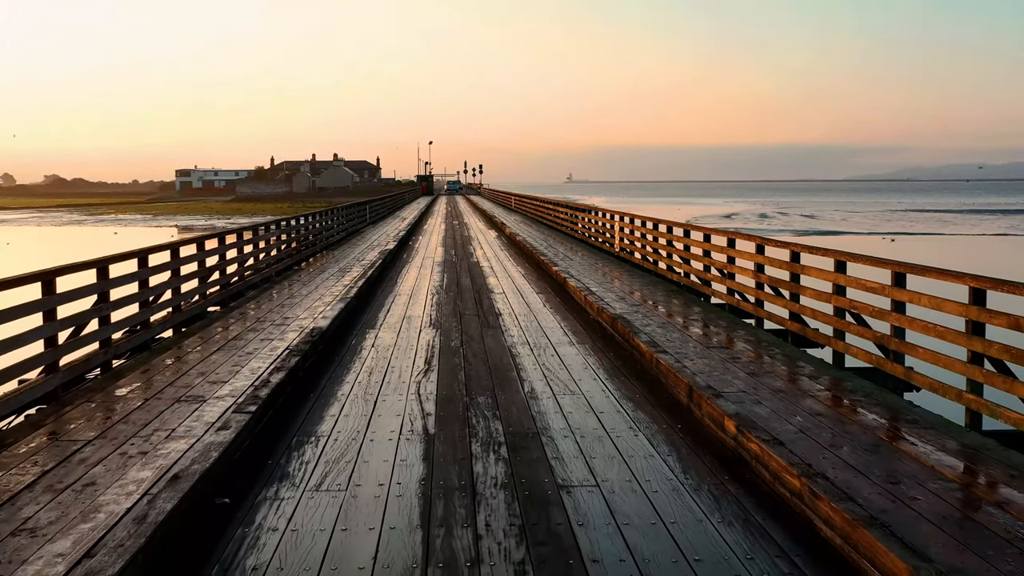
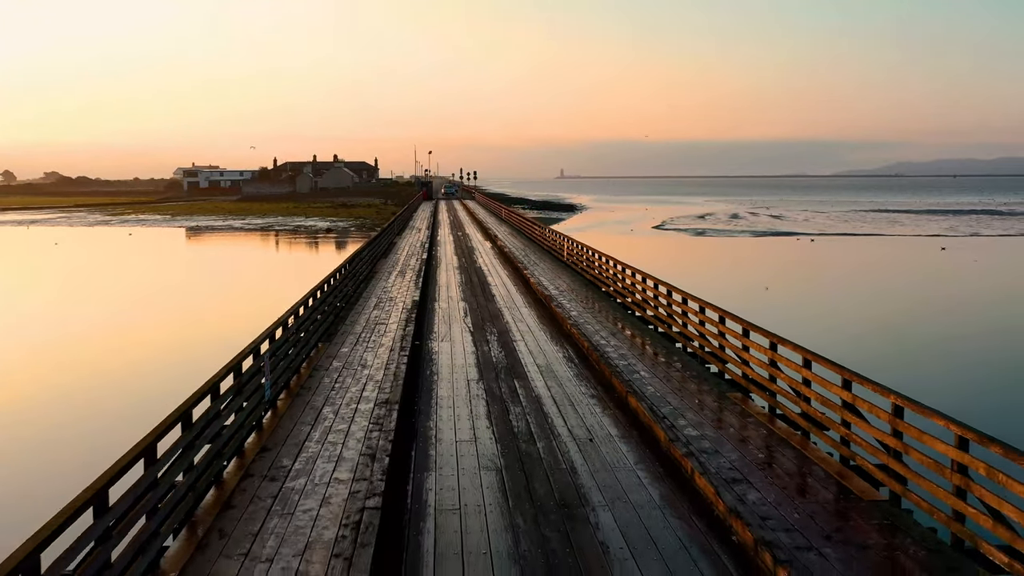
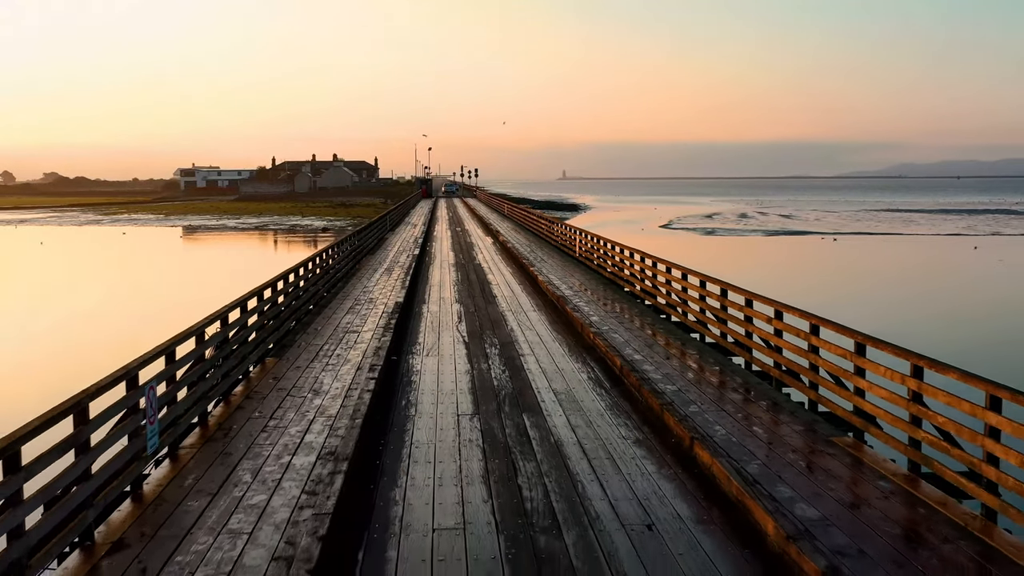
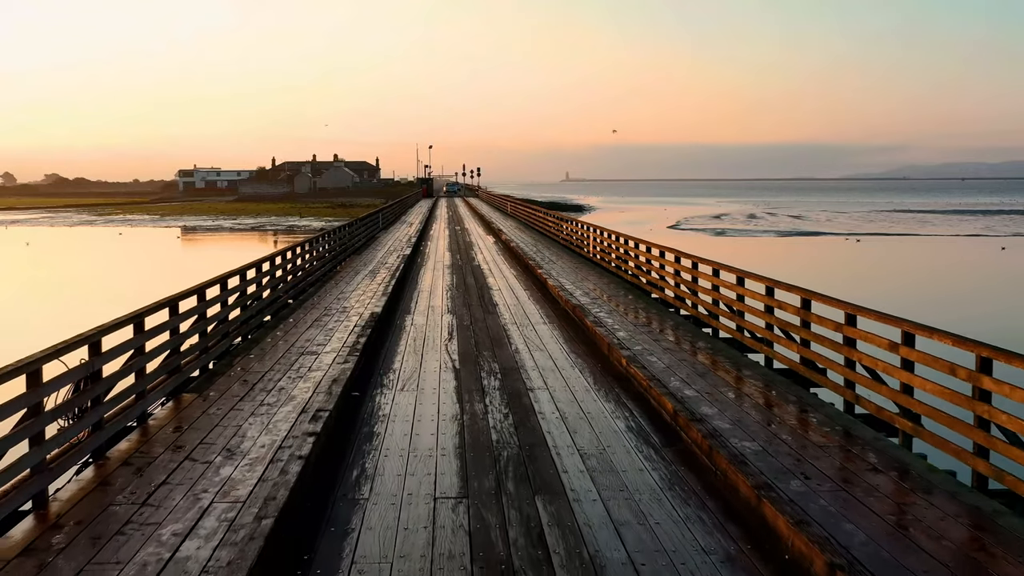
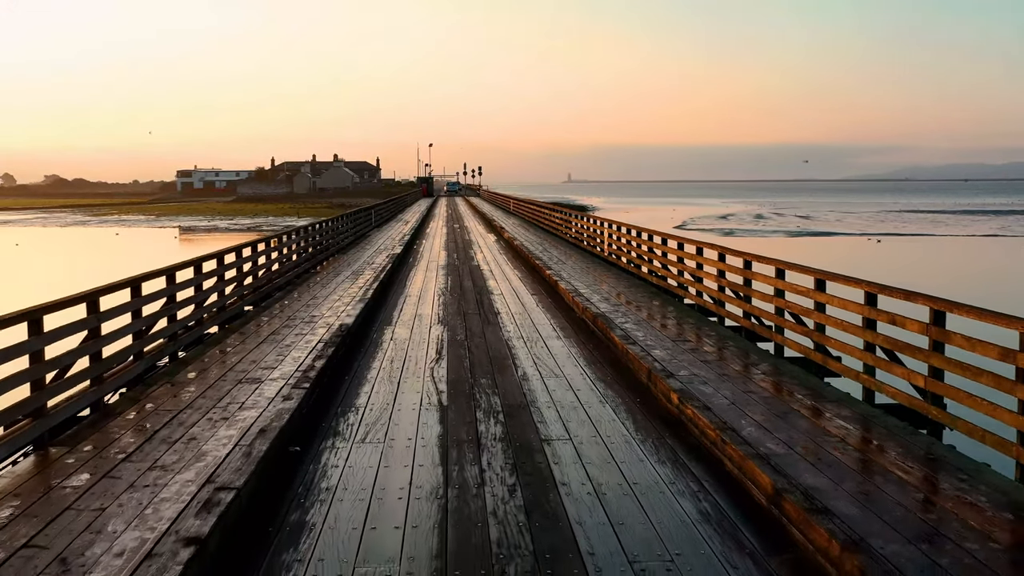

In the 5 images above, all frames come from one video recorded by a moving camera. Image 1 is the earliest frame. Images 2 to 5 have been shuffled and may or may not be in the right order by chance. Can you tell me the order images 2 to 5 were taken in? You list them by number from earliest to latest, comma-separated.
5, 4, 3, 2
